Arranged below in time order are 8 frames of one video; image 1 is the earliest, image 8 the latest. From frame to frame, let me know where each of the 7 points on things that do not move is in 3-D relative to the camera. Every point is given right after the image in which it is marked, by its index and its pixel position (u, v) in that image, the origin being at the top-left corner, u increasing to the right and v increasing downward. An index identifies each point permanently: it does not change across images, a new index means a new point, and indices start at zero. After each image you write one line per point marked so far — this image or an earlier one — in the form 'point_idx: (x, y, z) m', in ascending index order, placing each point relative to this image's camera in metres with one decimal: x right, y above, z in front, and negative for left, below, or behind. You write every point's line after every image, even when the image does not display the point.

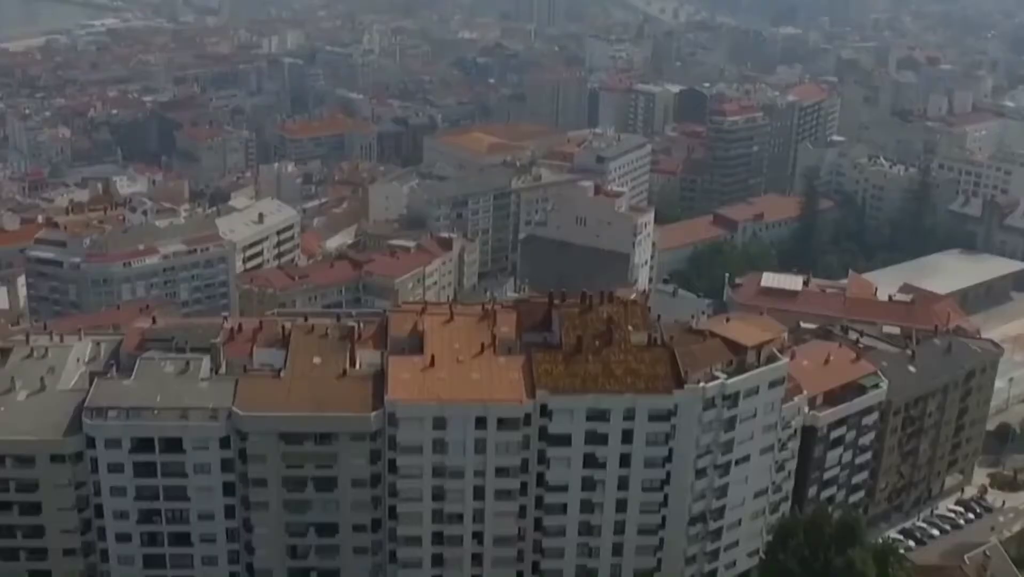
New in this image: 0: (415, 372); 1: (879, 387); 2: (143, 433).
0: (-1.0, -0.9, +12.9) m
1: (+4.3, -1.2, +15.1) m
2: (-3.6, -1.4, +12.5) m
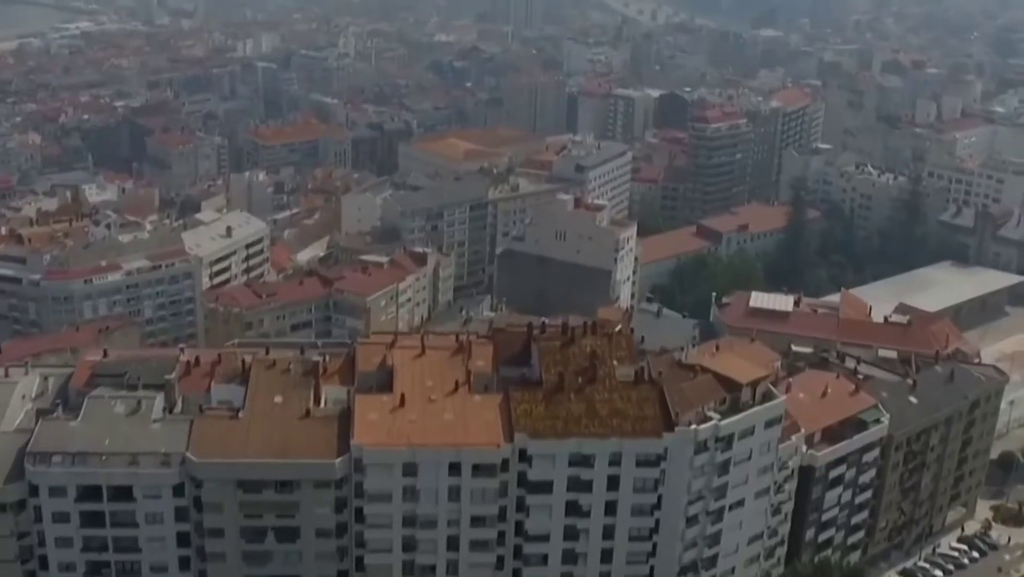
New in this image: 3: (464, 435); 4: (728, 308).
0: (-1.2, -1.2, +11.9) m
1: (+4.1, -1.5, +14.2) m
2: (-3.8, -1.7, +11.5) m
3: (-0.4, -1.4, +11.8) m
4: (+3.3, -0.3, +19.7) m
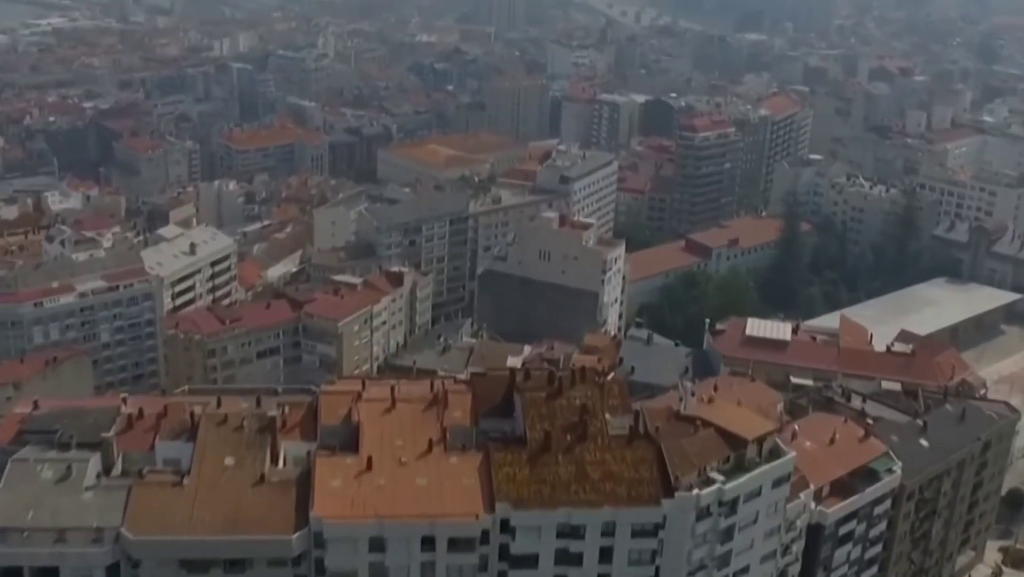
0: (-1.4, -1.6, +10.7) m
1: (+3.9, -1.9, +13.0) m
2: (-4.0, -2.1, +10.2) m
3: (-0.6, -1.8, +10.5) m
4: (+3.0, -0.7, +18.5) m
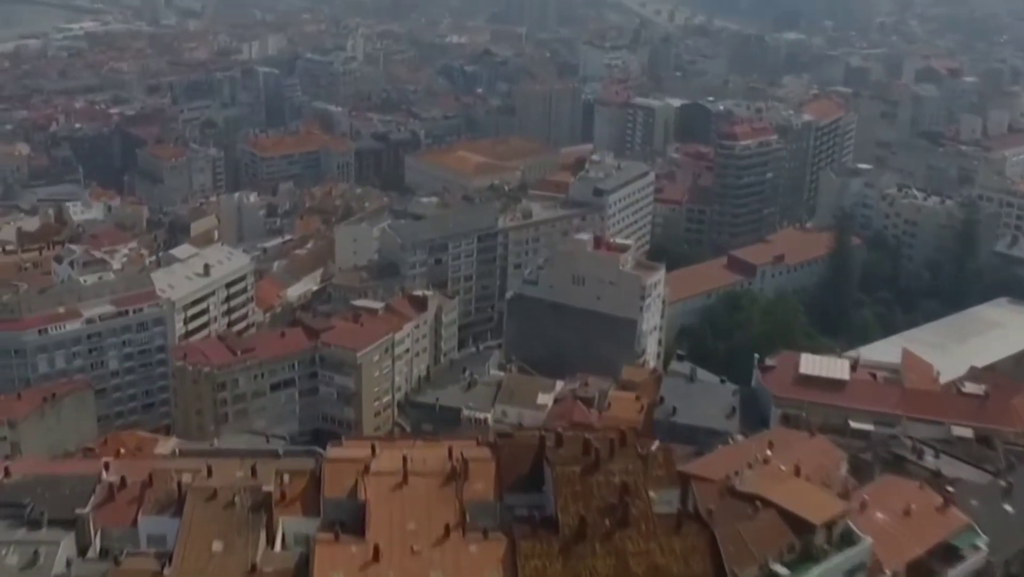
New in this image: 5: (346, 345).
0: (-1.1, -2.0, +9.3) m
1: (+4.1, -2.3, +11.5) m
2: (-3.8, -2.5, +8.8) m
3: (-0.4, -2.2, +9.1) m
4: (+3.4, -1.1, +17.0) m
5: (-2.5, -0.9, +19.4) m
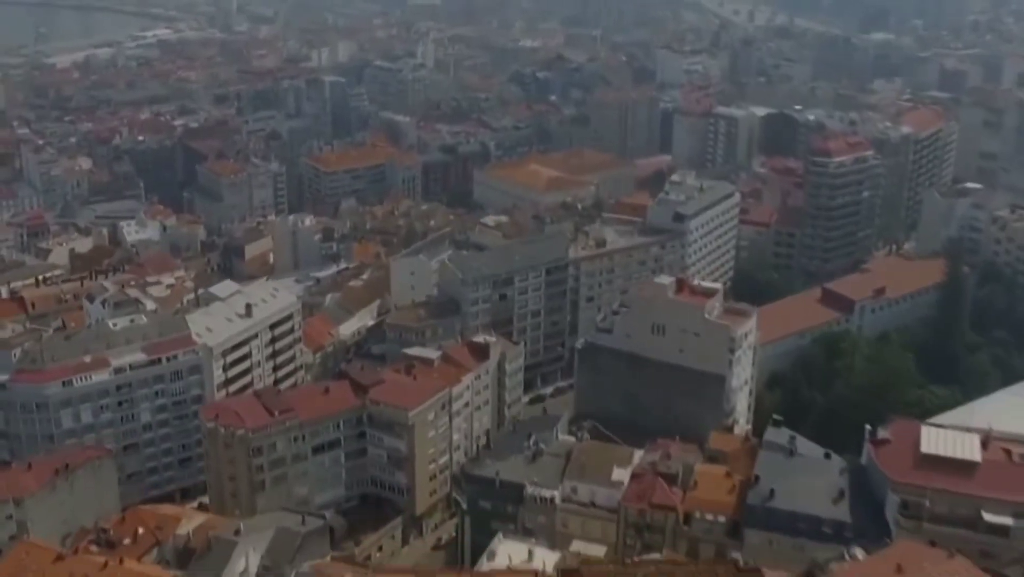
0: (-0.8, -2.7, +7.1) m
1: (+4.6, -3.0, +9.0) m
2: (-3.4, -3.2, +6.8) m
3: (0.0, -2.9, +6.8) m
4: (+4.2, -1.8, +14.5) m
5: (-1.6, -1.5, +17.2) m
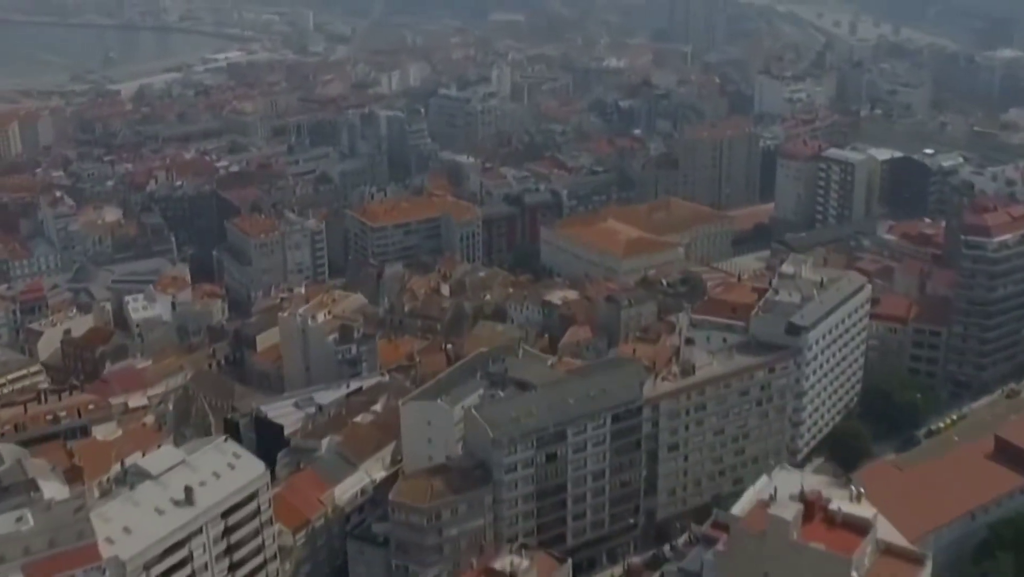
0: (-1.3, -4.6, +0.9) m
1: (+4.3, -4.9, +2.4) m
2: (-3.9, -5.2, +0.8) m
3: (-0.5, -4.8, +0.6) m
4: (+4.3, -3.8, +8.0) m
5: (-1.3, -3.5, +11.1) m
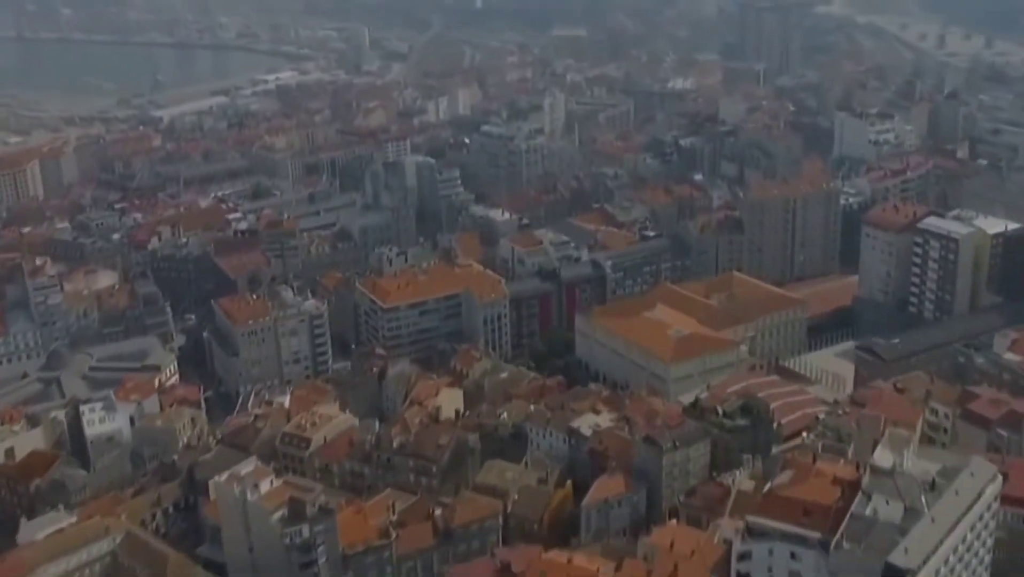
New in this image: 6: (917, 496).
0: (-2.6, -6.9, -4.7) m
1: (+3.0, -7.2, -3.6) m
2: (-5.2, -7.5, -4.7) m
3: (-1.9, -7.1, -5.1) m
4: (+3.3, -6.1, +2.0) m
5: (-2.0, -5.9, +5.5) m
6: (+4.7, -2.4, +14.7) m
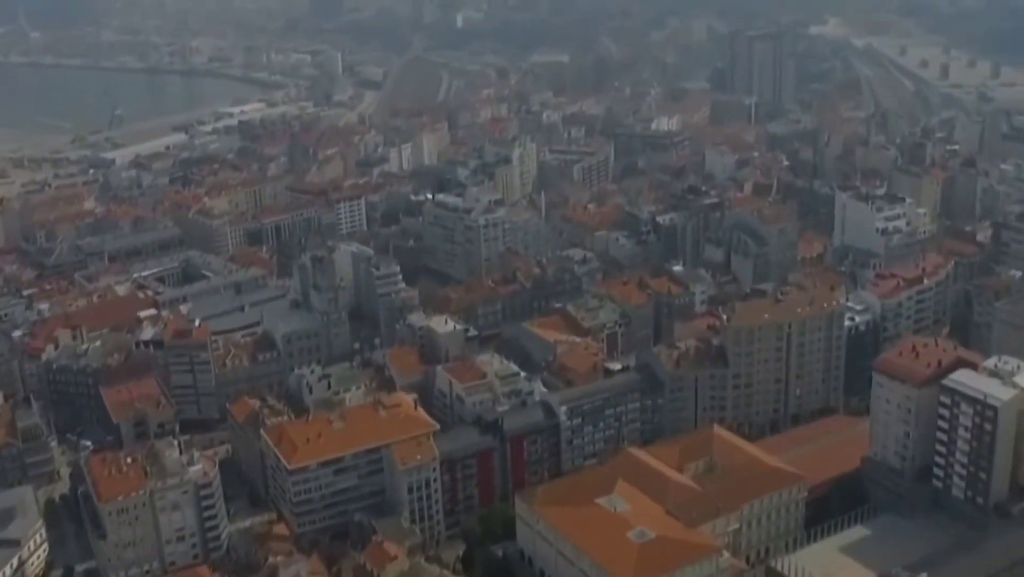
0: (-3.9, -10.2, -10.8) m
1: (+1.7, -10.4, -9.6) m
2: (-6.6, -10.8, -10.7) m
3: (-3.2, -10.4, -11.1) m
4: (+2.0, -9.3, -4.0) m
5: (-3.4, -9.2, -0.6) m
6: (+3.3, -5.6, +8.7) m
